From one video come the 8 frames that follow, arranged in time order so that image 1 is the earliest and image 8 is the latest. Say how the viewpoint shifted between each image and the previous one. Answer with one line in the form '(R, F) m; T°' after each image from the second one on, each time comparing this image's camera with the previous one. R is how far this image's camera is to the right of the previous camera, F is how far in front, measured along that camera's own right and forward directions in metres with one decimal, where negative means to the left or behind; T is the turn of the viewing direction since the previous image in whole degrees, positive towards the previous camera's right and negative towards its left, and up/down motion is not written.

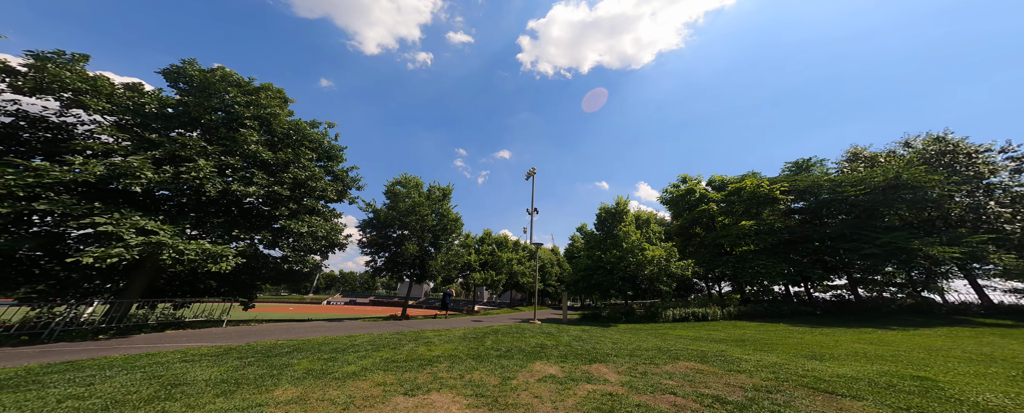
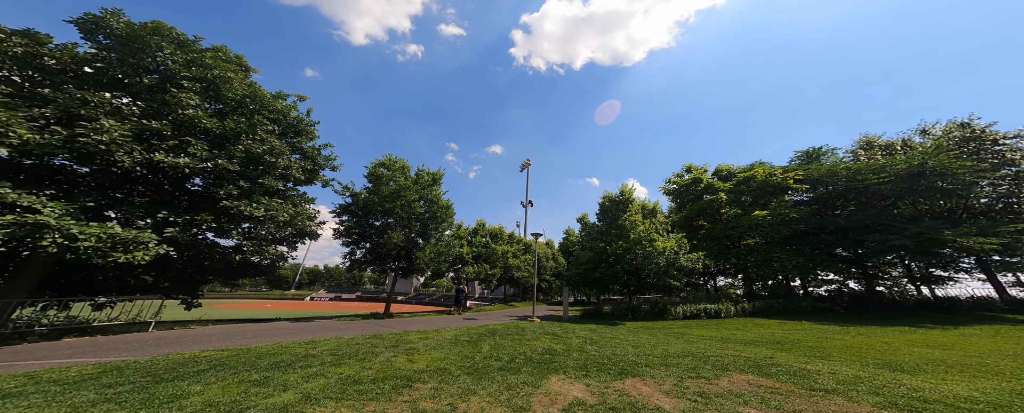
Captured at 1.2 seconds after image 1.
(-0.3, +1.8) m; +2°
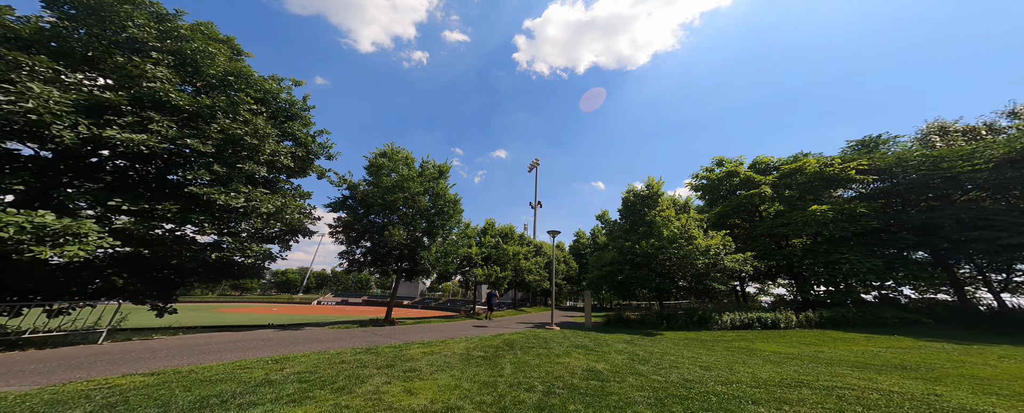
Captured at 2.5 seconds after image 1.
(-0.5, +1.8) m; -2°
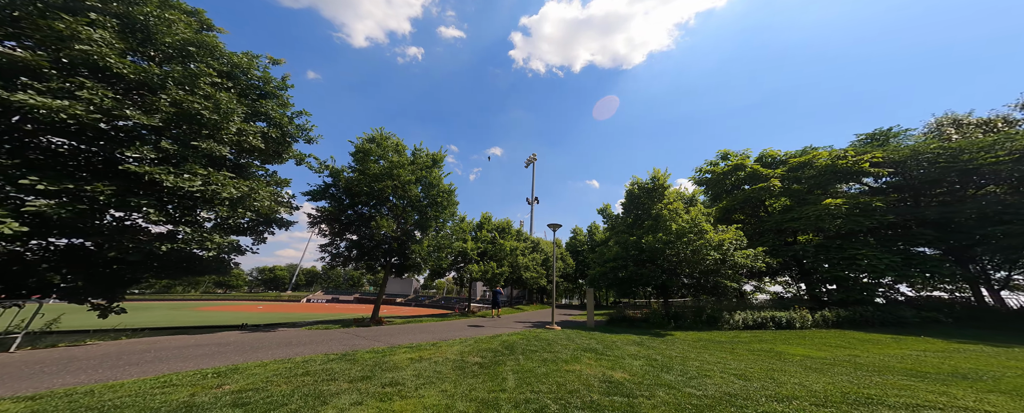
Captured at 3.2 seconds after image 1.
(-0.2, +1.0) m; +1°
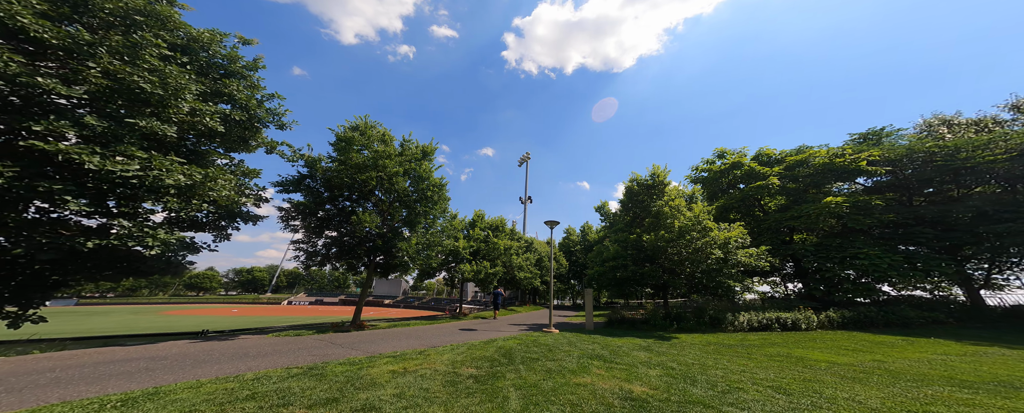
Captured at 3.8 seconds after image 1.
(-0.2, +0.9) m; +2°
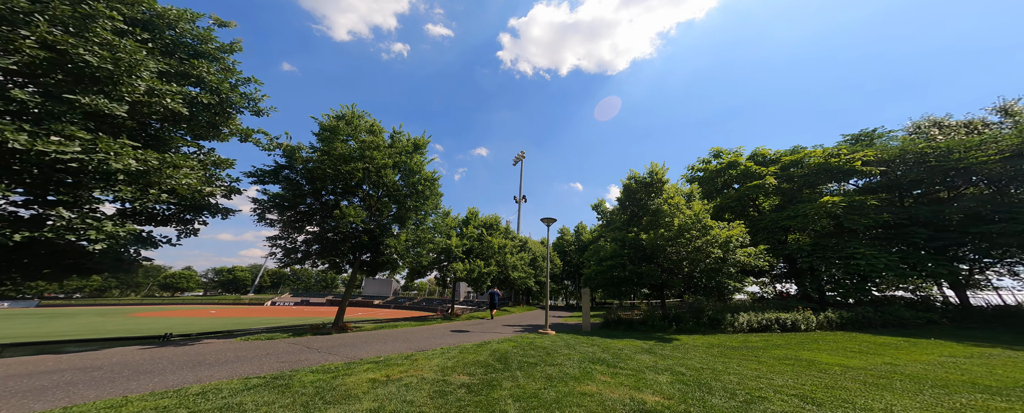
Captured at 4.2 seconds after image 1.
(-0.1, +0.6) m; +2°
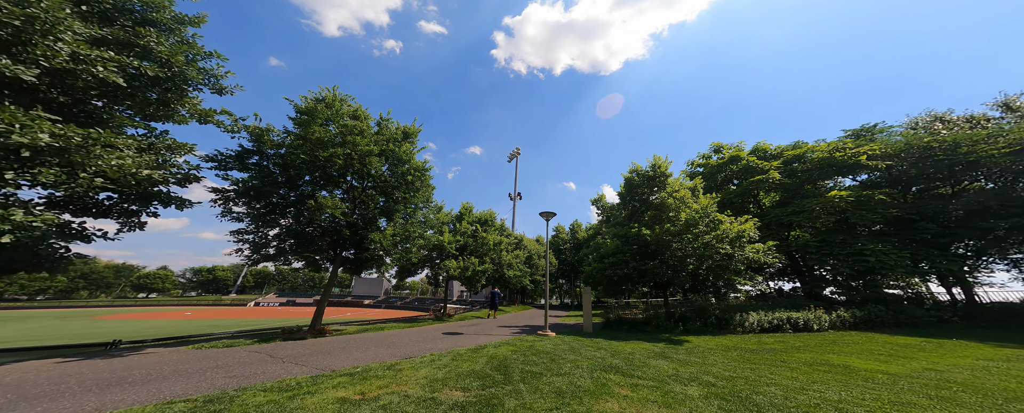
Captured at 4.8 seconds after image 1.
(-0.2, +0.9) m; +2°
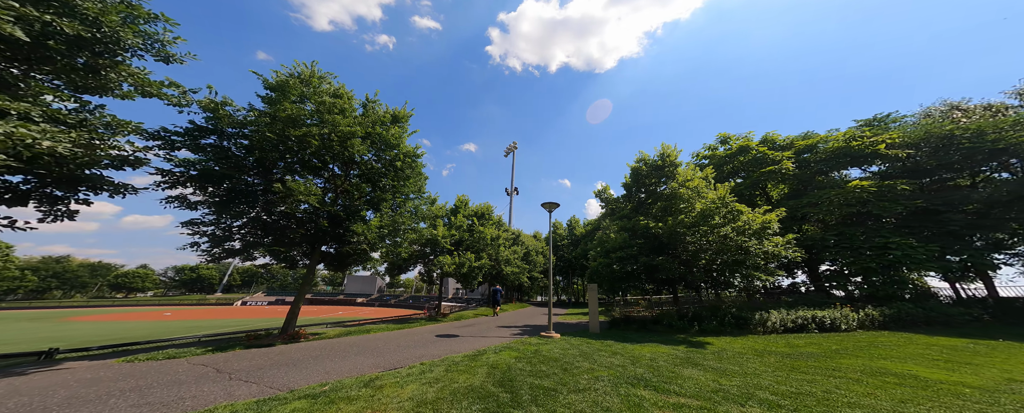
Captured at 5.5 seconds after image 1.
(-0.2, +1.1) m; +1°
